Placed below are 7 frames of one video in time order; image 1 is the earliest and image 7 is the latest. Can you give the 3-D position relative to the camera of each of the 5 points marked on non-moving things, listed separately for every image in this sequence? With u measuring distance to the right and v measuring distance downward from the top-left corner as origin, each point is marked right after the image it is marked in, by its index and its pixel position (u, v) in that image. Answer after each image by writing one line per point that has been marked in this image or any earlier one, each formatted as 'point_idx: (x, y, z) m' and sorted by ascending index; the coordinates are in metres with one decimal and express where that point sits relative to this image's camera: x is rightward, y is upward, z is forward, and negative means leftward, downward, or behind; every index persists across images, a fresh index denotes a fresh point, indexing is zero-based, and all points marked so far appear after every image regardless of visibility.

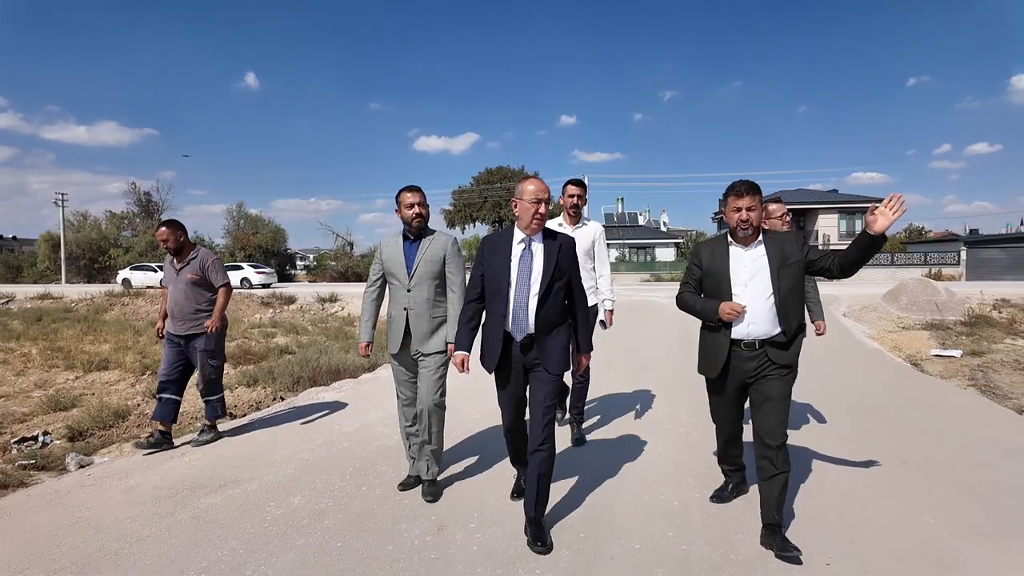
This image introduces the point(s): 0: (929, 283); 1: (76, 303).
0: (+9.8, +0.1, +13.4) m
1: (-14.2, -0.5, +18.7) m
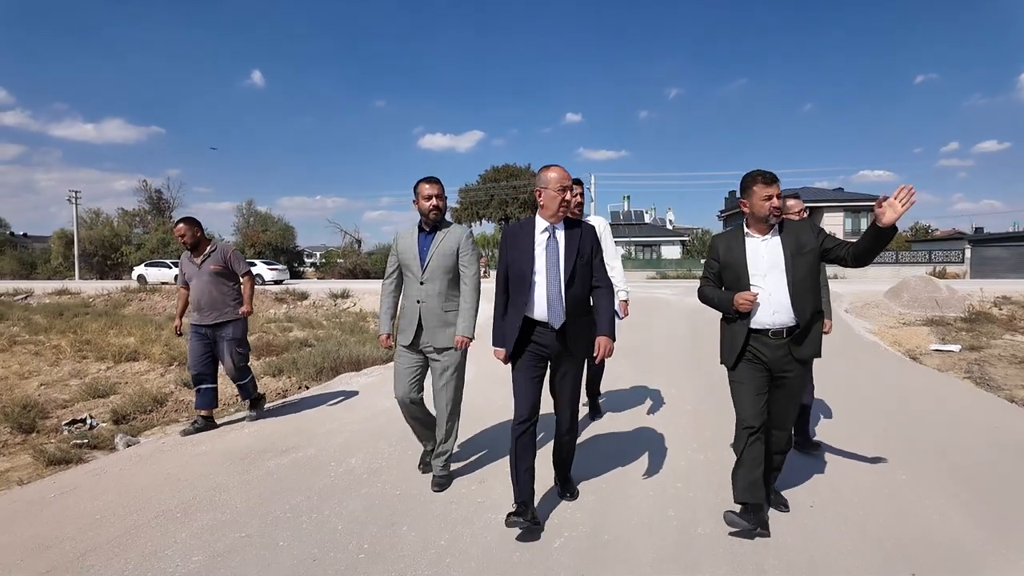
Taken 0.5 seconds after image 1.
0: (+10.0, +0.2, +13.6) m
1: (-14.0, -0.3, +19.1) m
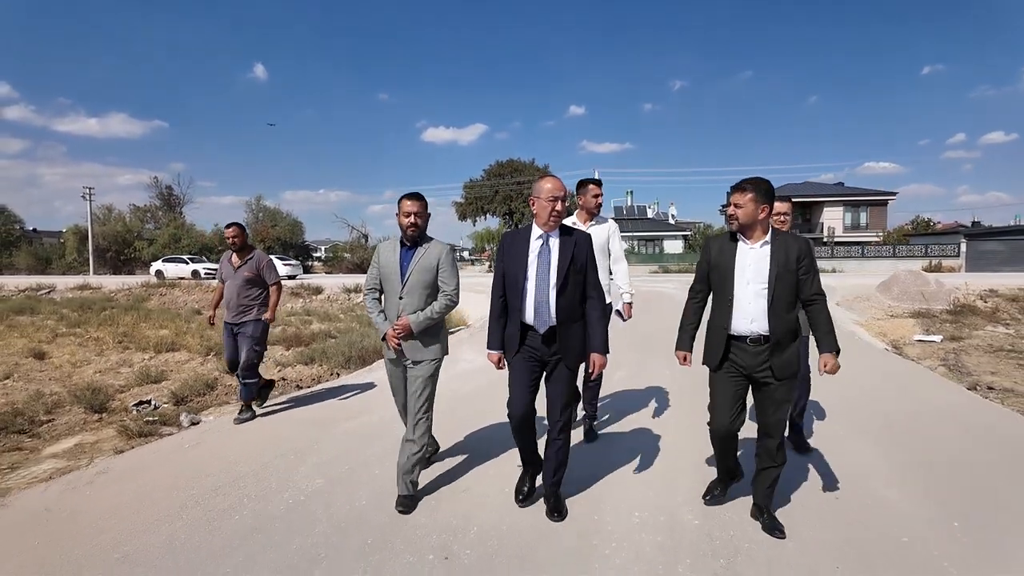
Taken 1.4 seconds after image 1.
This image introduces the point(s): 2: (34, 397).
0: (+10.2, +0.3, +14.2) m
1: (-13.8, -0.2, +19.9) m
2: (-5.2, -1.2, +6.3) m
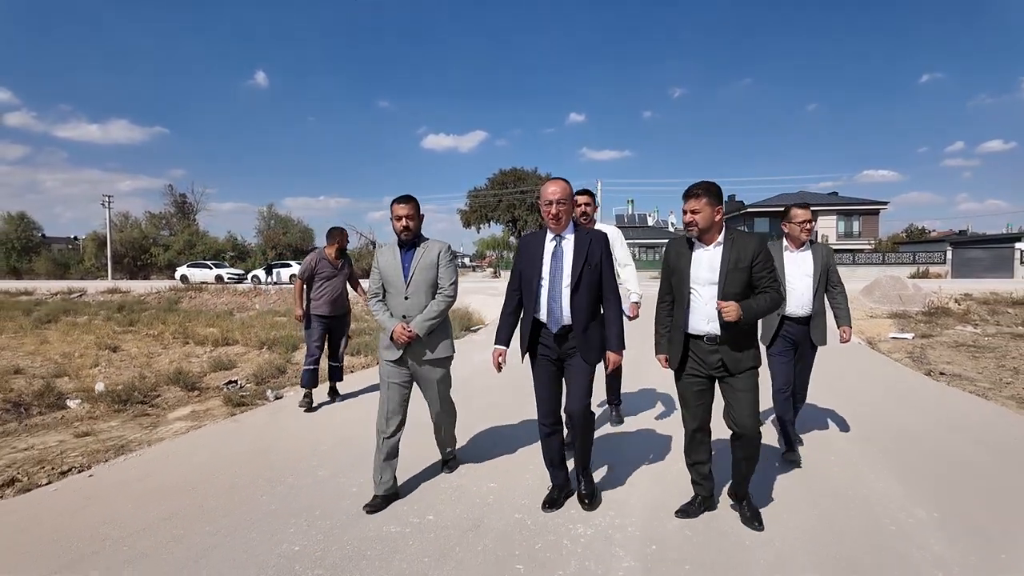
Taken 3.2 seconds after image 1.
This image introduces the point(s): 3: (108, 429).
0: (+10.5, +0.2, +15.4) m
1: (-13.4, -0.3, +21.0) m
2: (-4.9, -1.2, +7.5) m
3: (-3.8, -1.3, +5.4) m
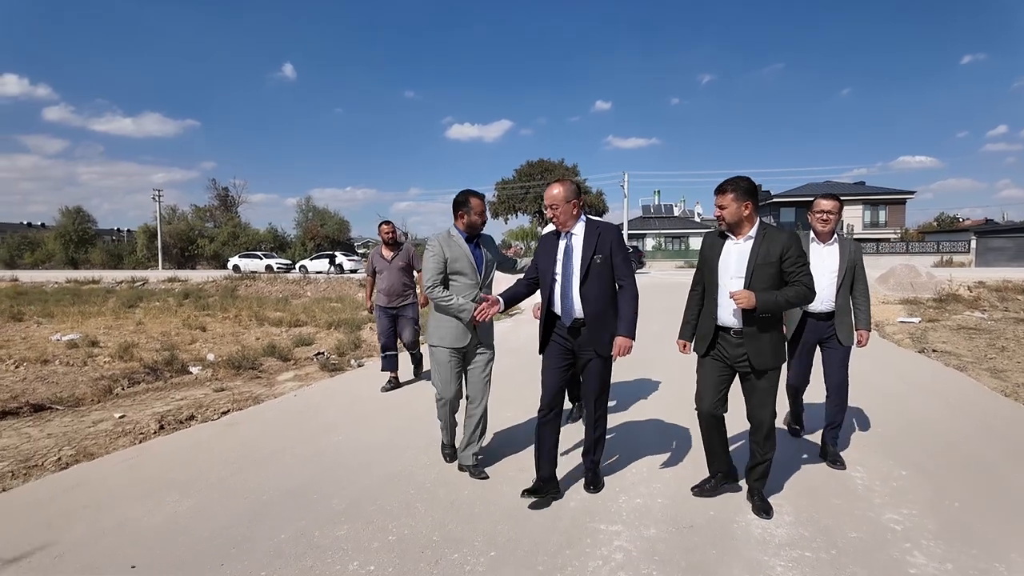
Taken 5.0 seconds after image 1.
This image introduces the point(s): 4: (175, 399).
0: (+11.5, +0.6, +16.2) m
1: (-12.2, +0.1, +22.8) m
2: (-4.3, -1.0, +8.9) m
3: (-3.3, -1.2, +6.8) m
4: (-3.7, -1.2, +6.2) m
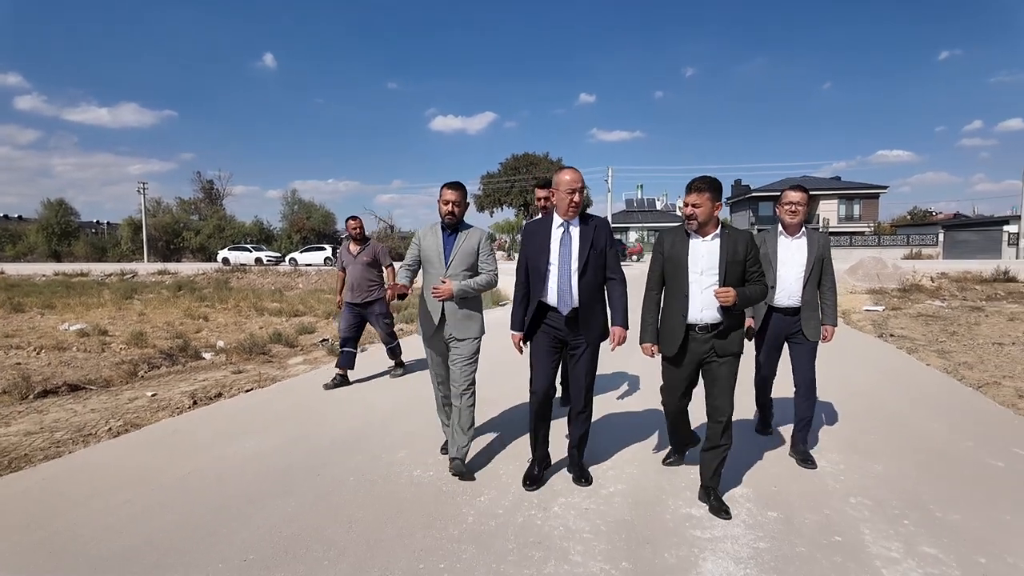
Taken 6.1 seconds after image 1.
0: (+11.1, +0.8, +17.1) m
1: (-12.7, +0.5, +23.1) m
2: (-4.4, -0.8, +9.4) m
3: (-3.3, -1.0, +7.3) m
4: (-3.7, -1.1, +6.8) m
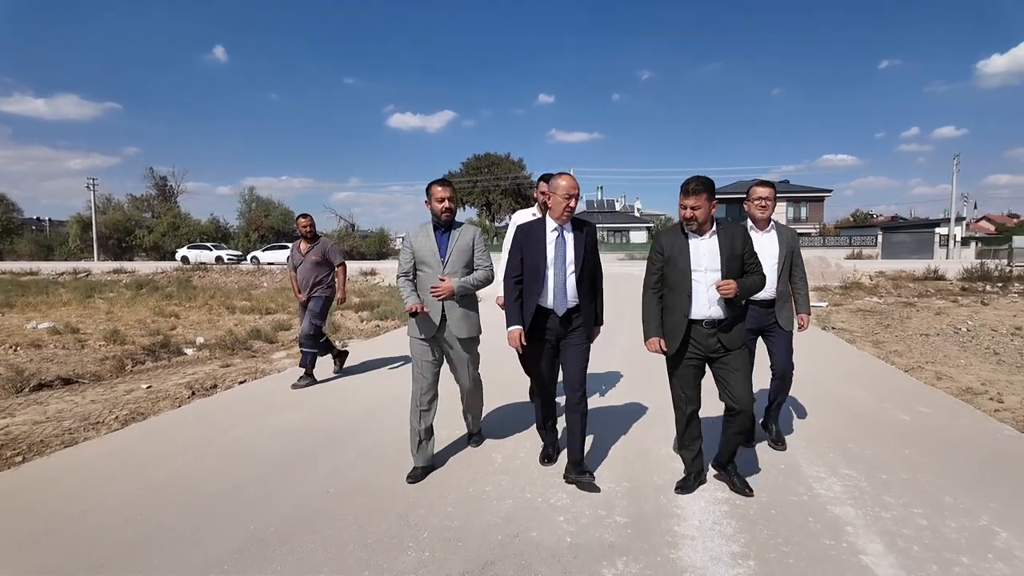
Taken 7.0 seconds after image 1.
0: (+10.1, +0.9, +18.3) m
1: (-14.1, +0.5, +22.6) m
2: (-4.8, -0.8, +9.6) m
3: (-3.6, -1.0, +7.6) m
4: (-4.0, -1.0, +7.0) m
